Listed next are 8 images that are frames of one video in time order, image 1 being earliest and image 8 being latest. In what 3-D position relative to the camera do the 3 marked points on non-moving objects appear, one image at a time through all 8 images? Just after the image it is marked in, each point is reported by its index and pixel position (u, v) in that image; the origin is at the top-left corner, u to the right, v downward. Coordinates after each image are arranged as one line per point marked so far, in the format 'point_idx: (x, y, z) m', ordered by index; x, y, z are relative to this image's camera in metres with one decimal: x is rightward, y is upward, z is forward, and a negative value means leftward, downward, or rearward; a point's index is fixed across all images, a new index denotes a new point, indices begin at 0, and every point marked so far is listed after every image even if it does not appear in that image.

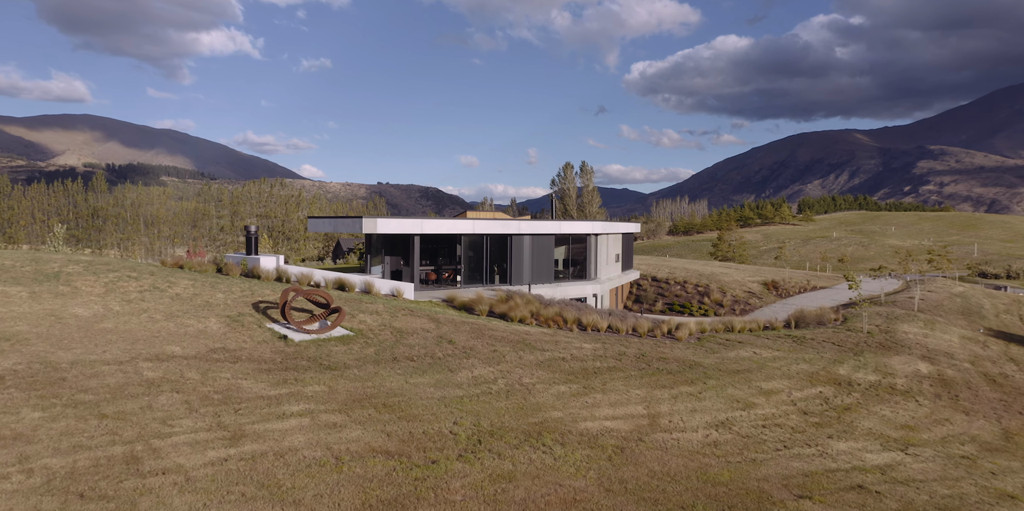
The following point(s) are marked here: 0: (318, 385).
0: (-2.6, -1.7, +8.1) m
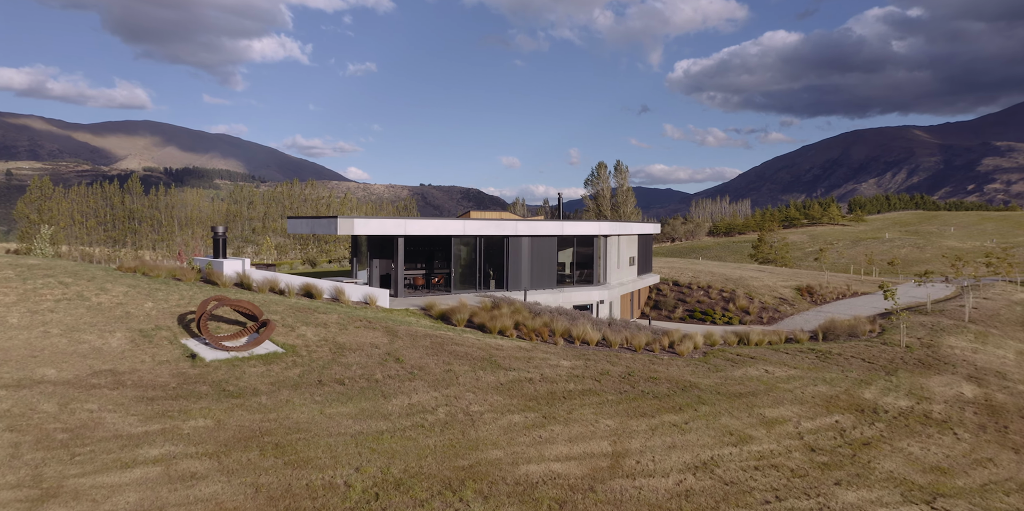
0: (-3.5, -1.9, +6.9) m
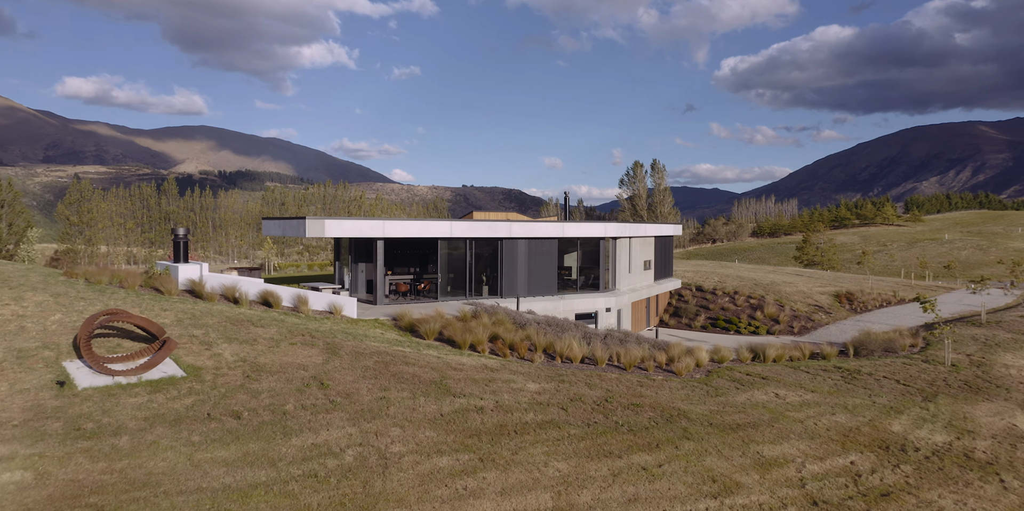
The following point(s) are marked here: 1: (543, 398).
0: (-4.5, -2.0, +5.7) m
1: (+0.5, -2.4, +10.0) m
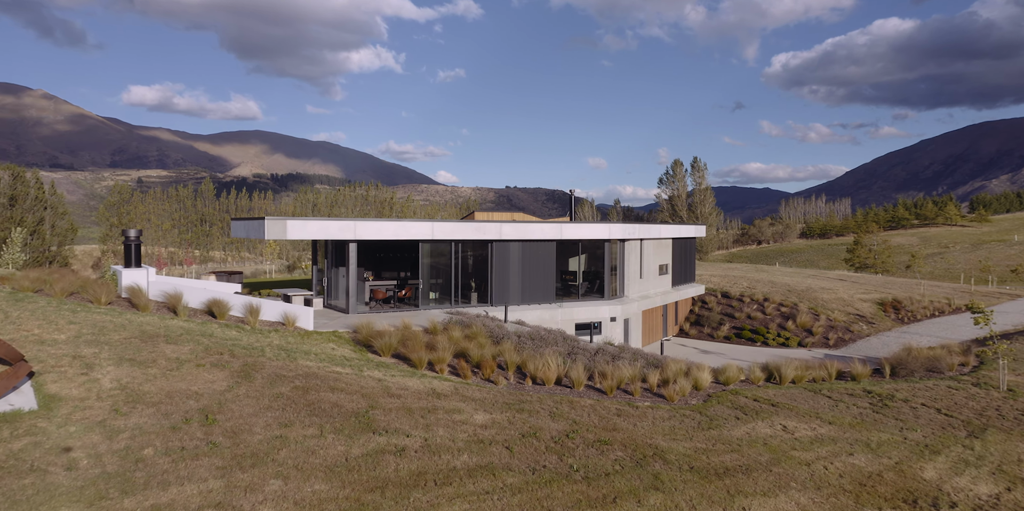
0: (-5.7, -2.1, +4.5) m
1: (-0.3, -2.5, +8.4) m
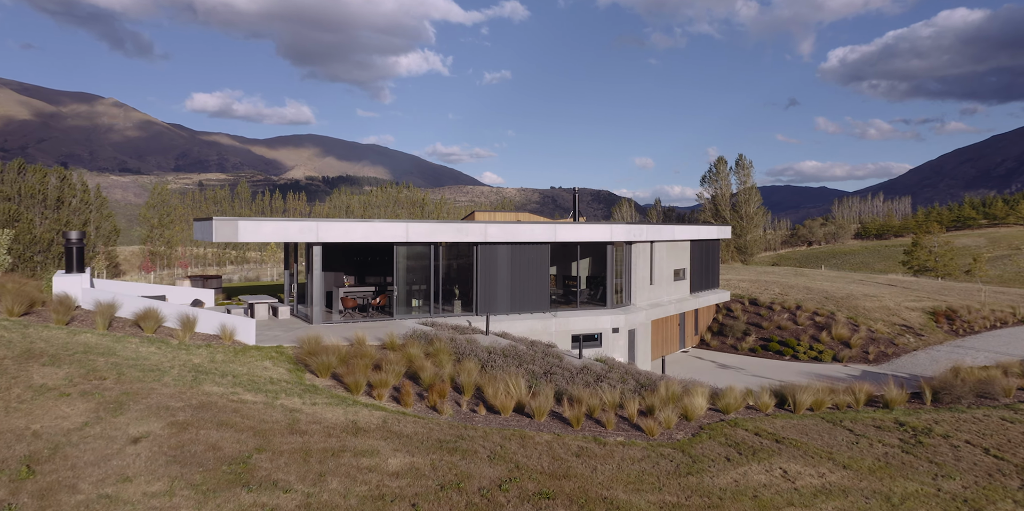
0: (-6.9, -2.2, +3.3) m
1: (-1.3, -2.6, +6.9) m
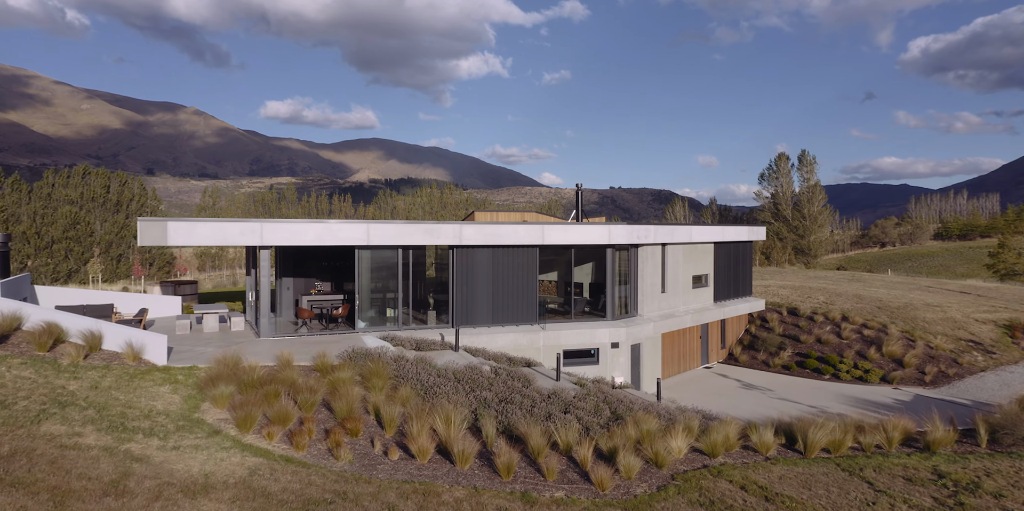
0: (-8.6, -2.3, +2.3) m
1: (-2.7, -2.8, +5.3) m
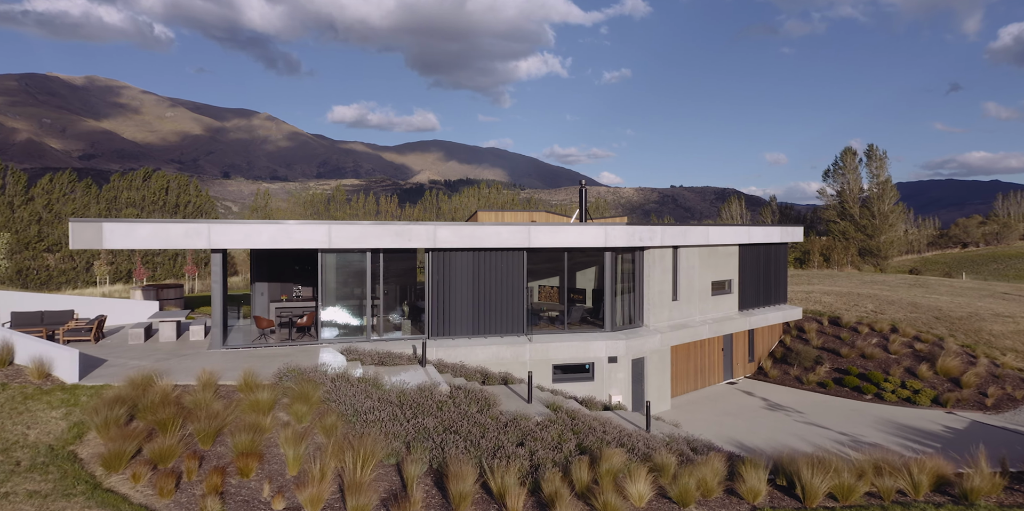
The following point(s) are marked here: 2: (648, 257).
0: (-10.1, -2.4, +1.7) m
1: (-3.9, -2.9, +4.2) m
2: (+3.6, -0.1, +15.7) m
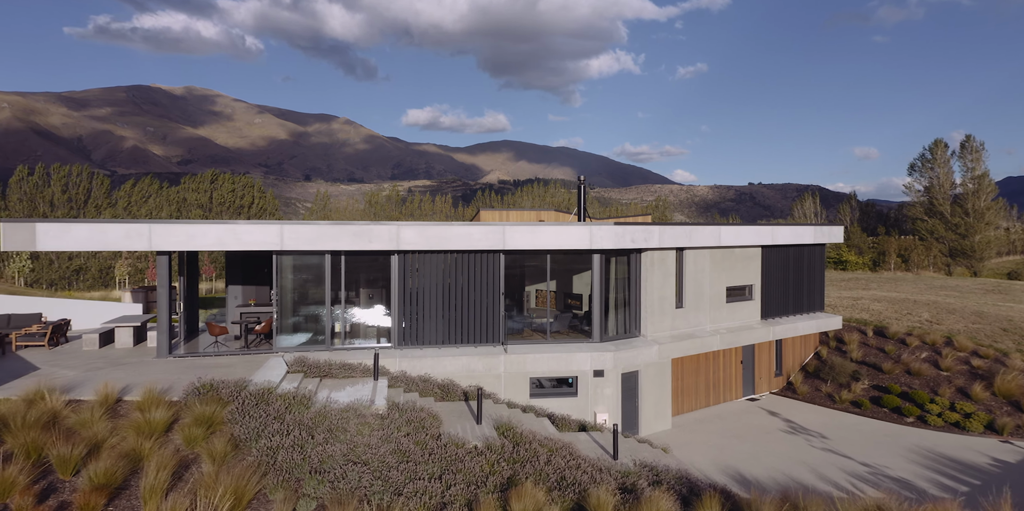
0: (-11.9, -2.5, +1.7) m
1: (-5.5, -2.9, +3.6) m
2: (+3.2, -0.2, +14.2) m
